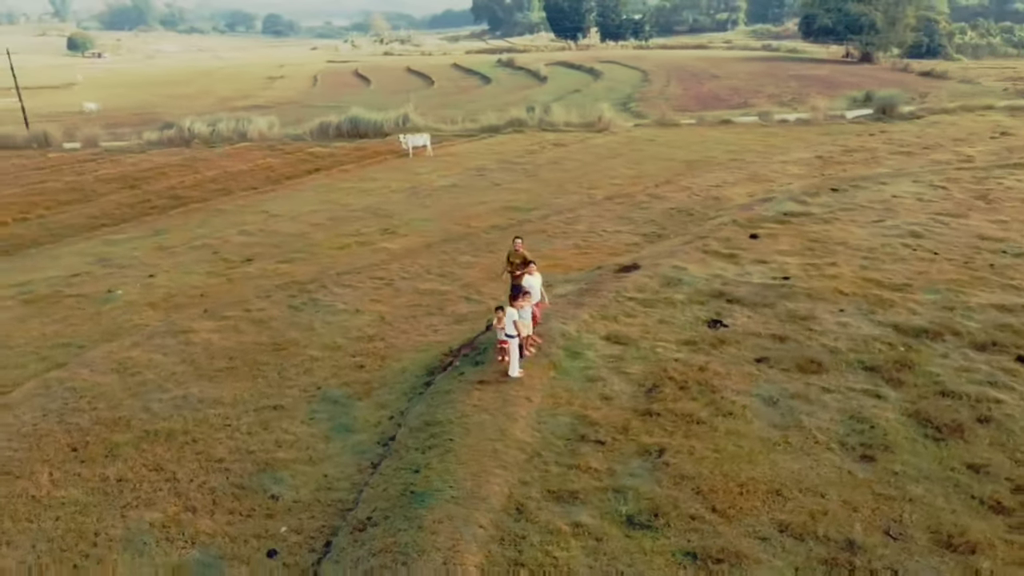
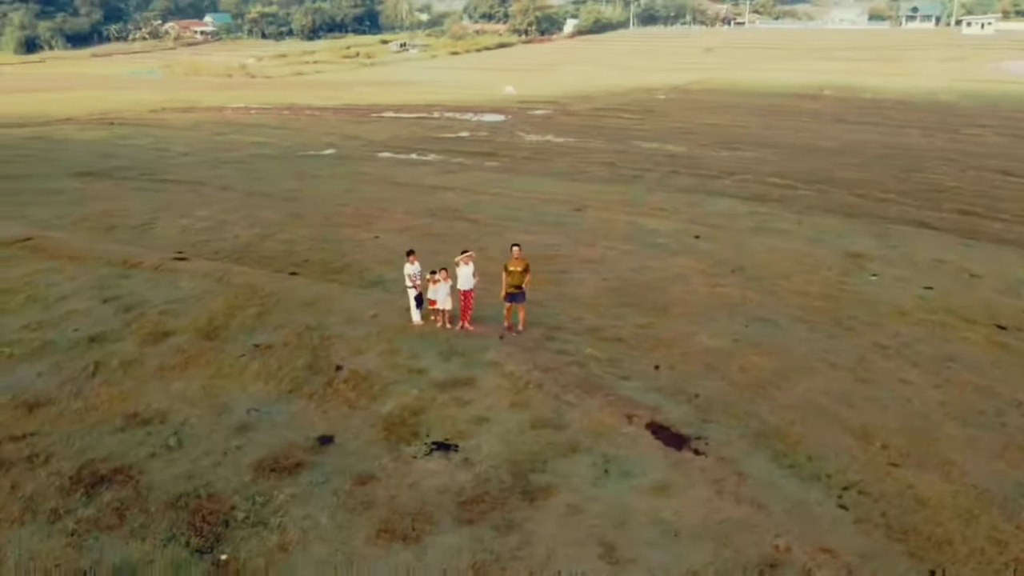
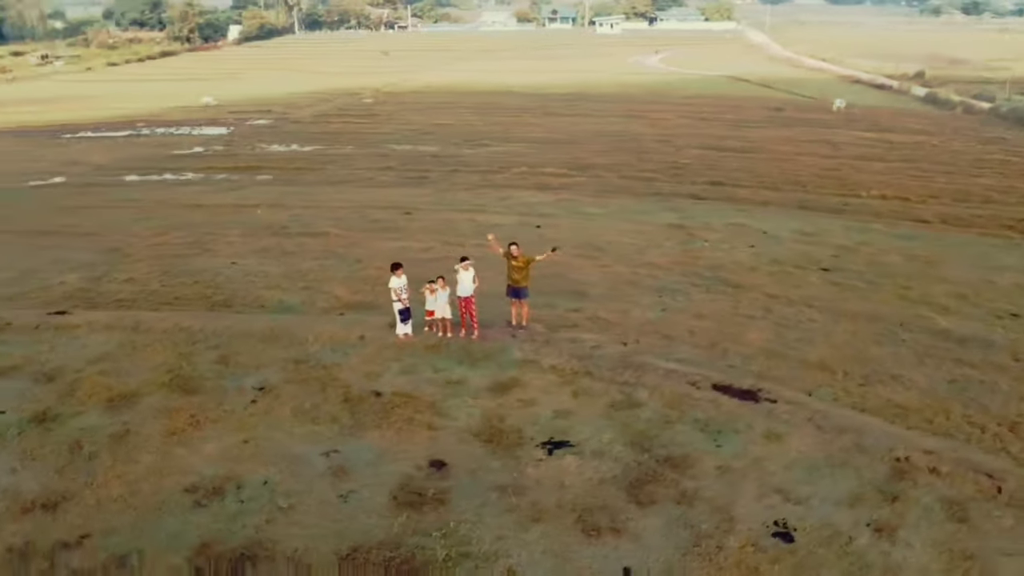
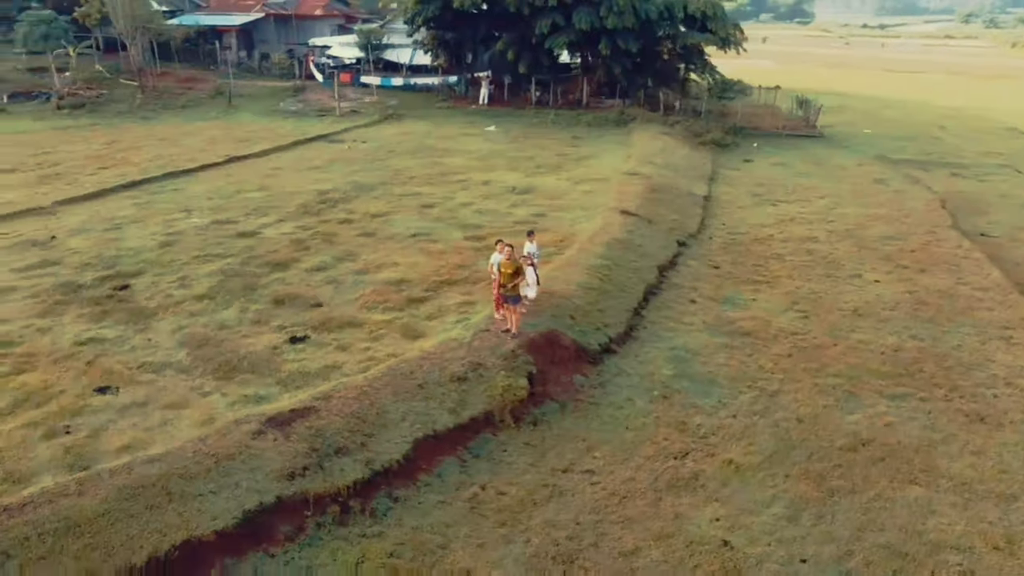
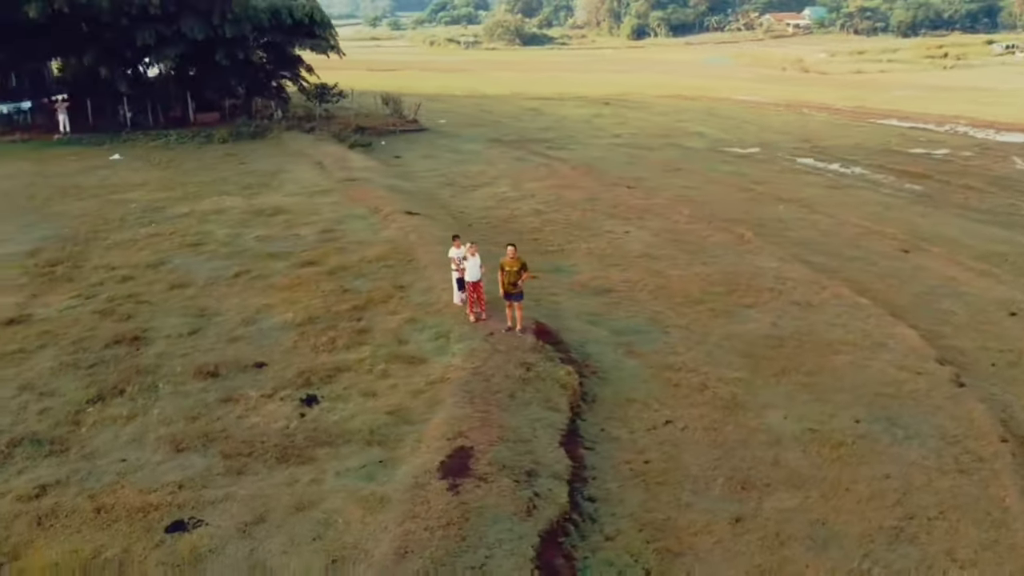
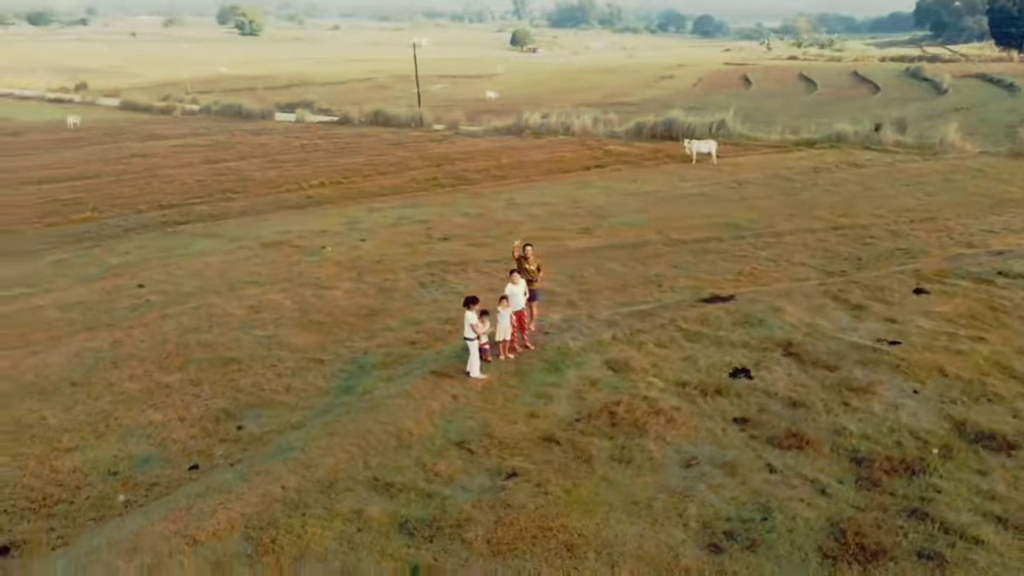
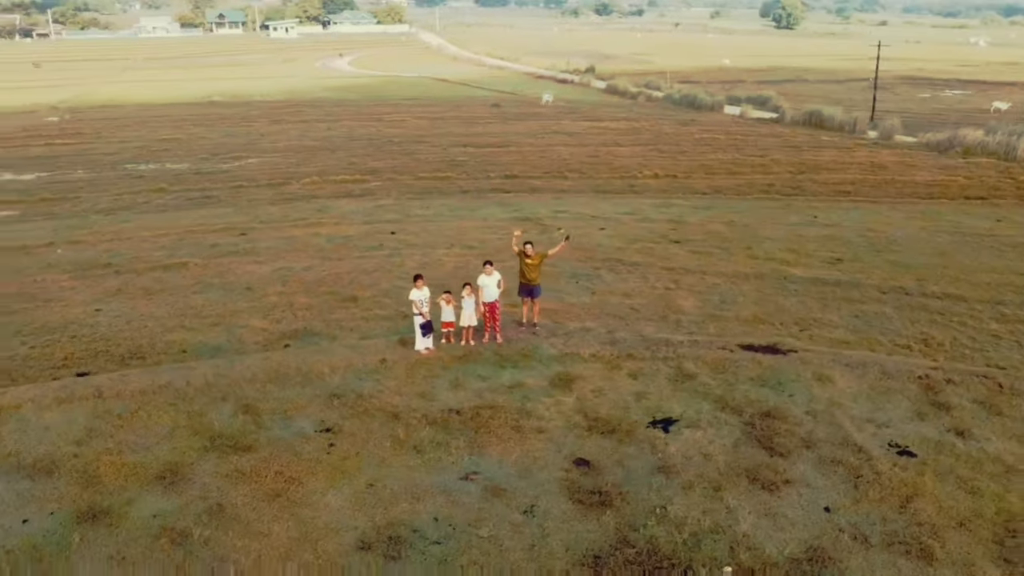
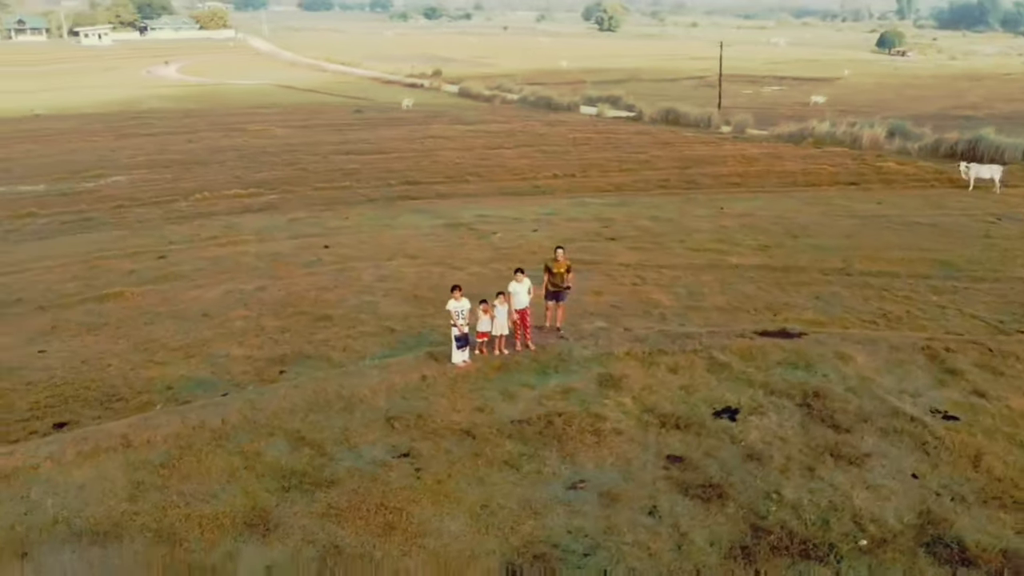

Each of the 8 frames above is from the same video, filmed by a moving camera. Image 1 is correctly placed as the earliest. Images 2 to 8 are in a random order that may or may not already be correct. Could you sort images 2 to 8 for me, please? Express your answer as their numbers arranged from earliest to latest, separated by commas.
6, 8, 7, 3, 2, 5, 4
